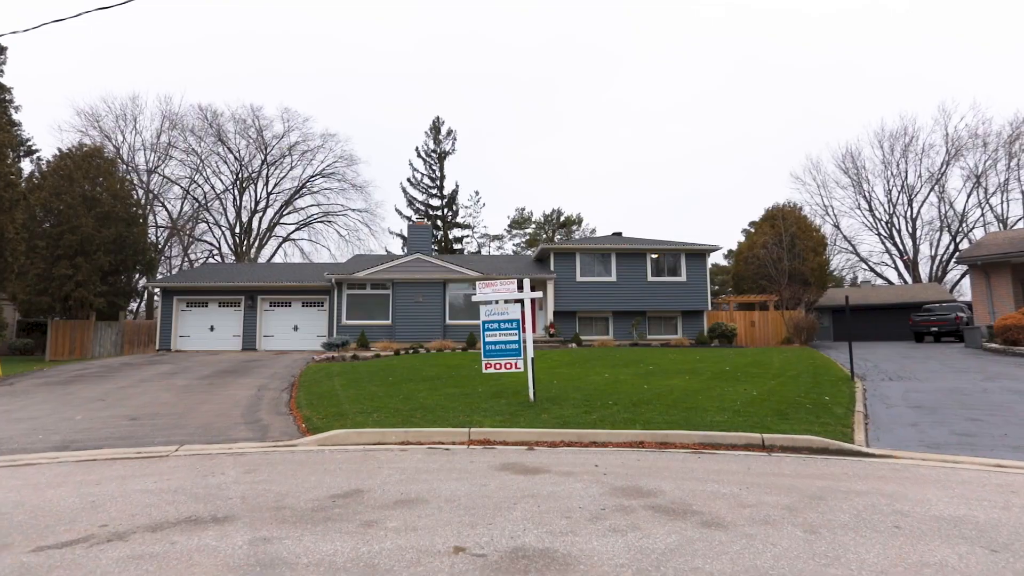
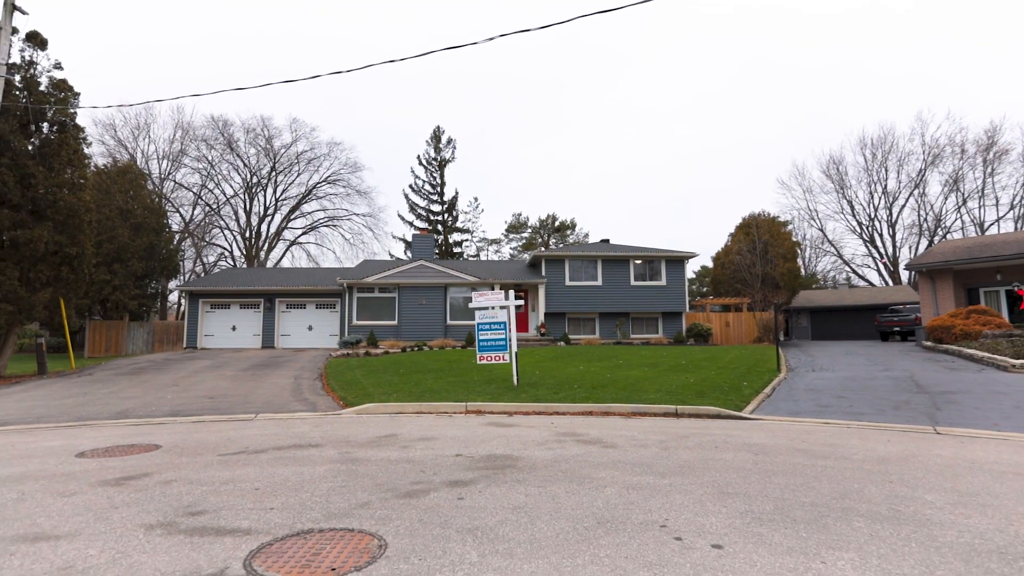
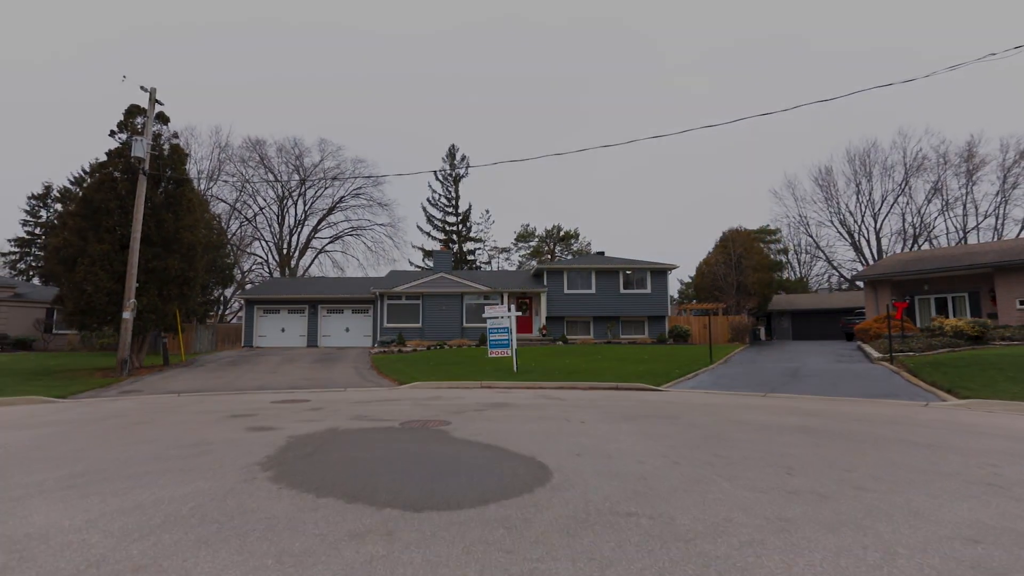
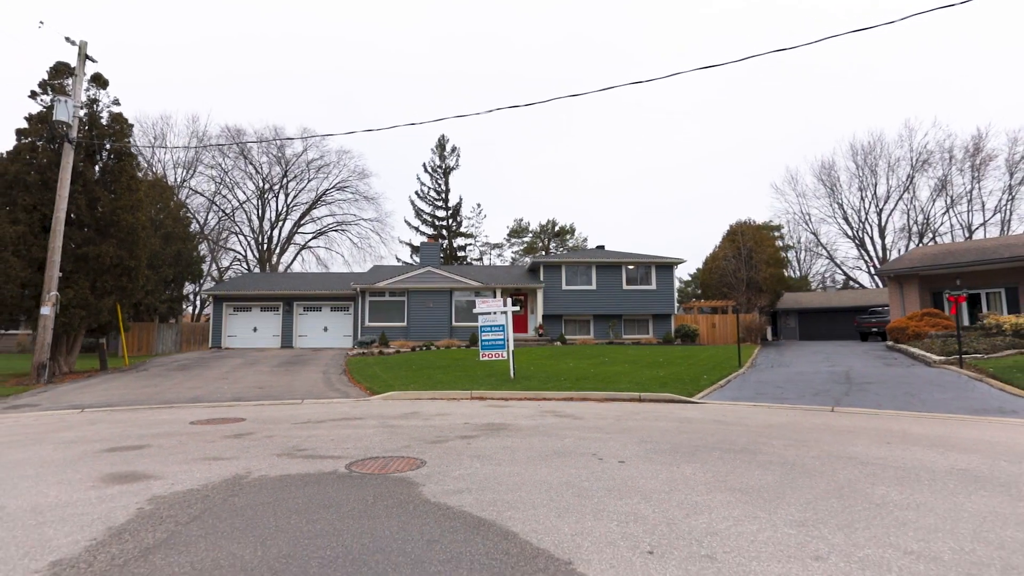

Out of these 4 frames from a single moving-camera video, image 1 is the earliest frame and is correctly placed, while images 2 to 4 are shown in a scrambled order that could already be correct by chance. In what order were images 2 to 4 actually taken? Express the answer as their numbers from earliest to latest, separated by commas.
2, 4, 3
